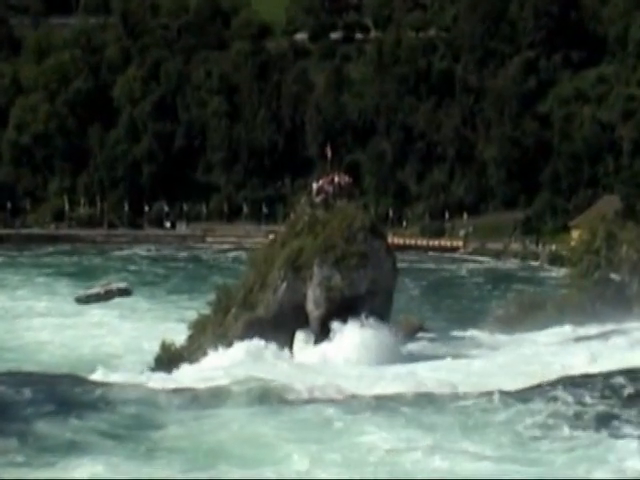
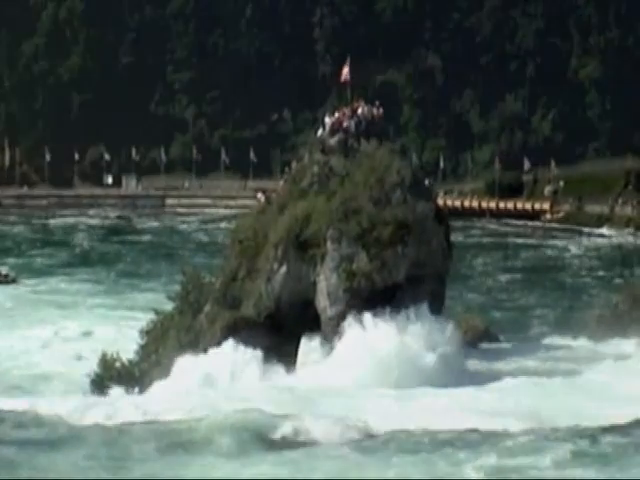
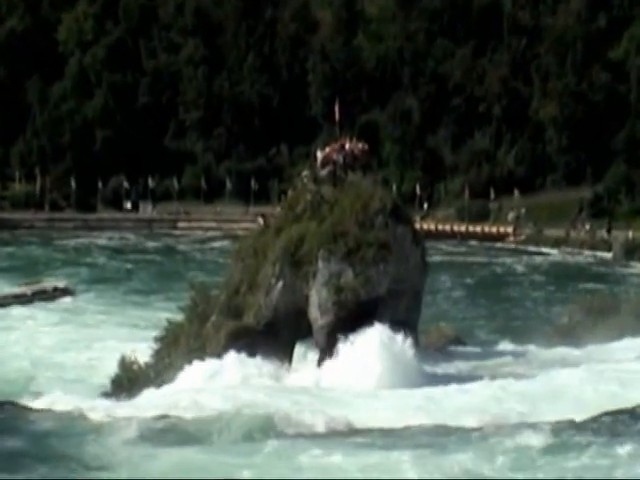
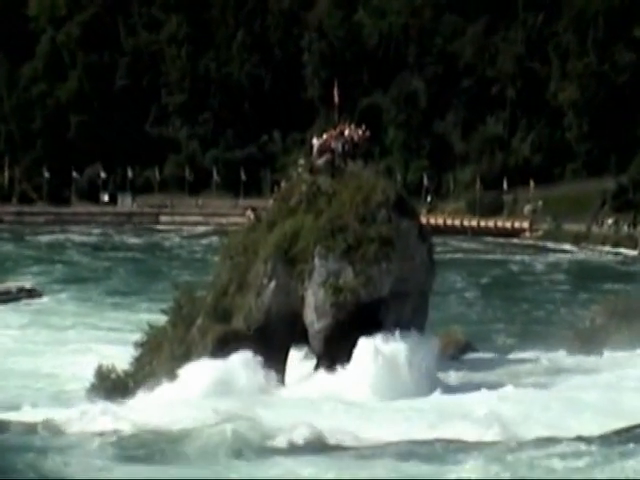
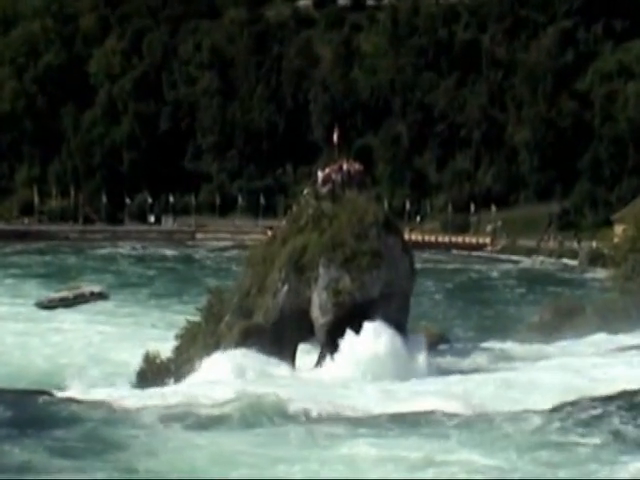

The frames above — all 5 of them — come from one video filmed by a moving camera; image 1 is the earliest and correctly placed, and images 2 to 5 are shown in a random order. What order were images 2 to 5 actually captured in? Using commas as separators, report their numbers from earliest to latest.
5, 3, 4, 2
